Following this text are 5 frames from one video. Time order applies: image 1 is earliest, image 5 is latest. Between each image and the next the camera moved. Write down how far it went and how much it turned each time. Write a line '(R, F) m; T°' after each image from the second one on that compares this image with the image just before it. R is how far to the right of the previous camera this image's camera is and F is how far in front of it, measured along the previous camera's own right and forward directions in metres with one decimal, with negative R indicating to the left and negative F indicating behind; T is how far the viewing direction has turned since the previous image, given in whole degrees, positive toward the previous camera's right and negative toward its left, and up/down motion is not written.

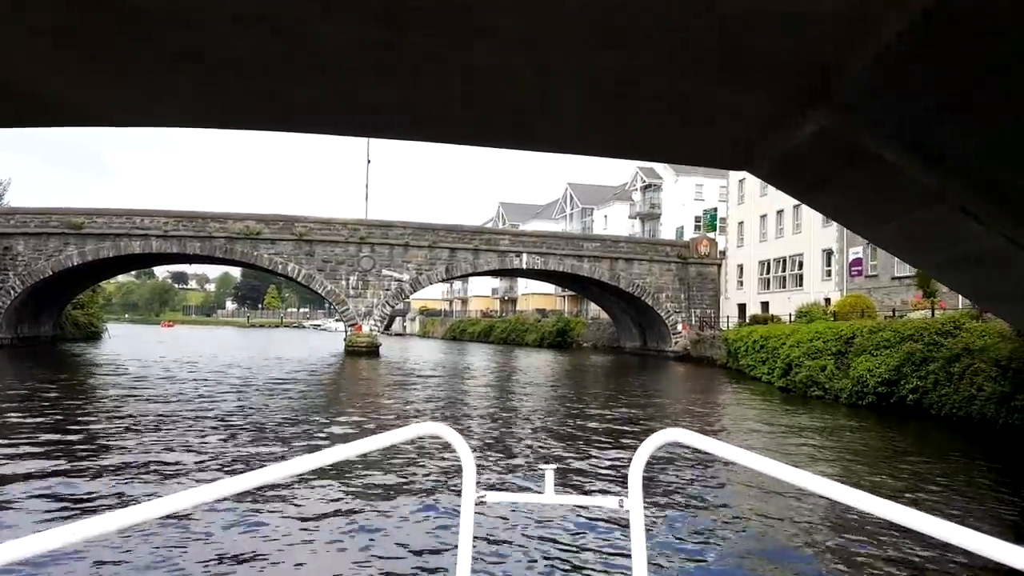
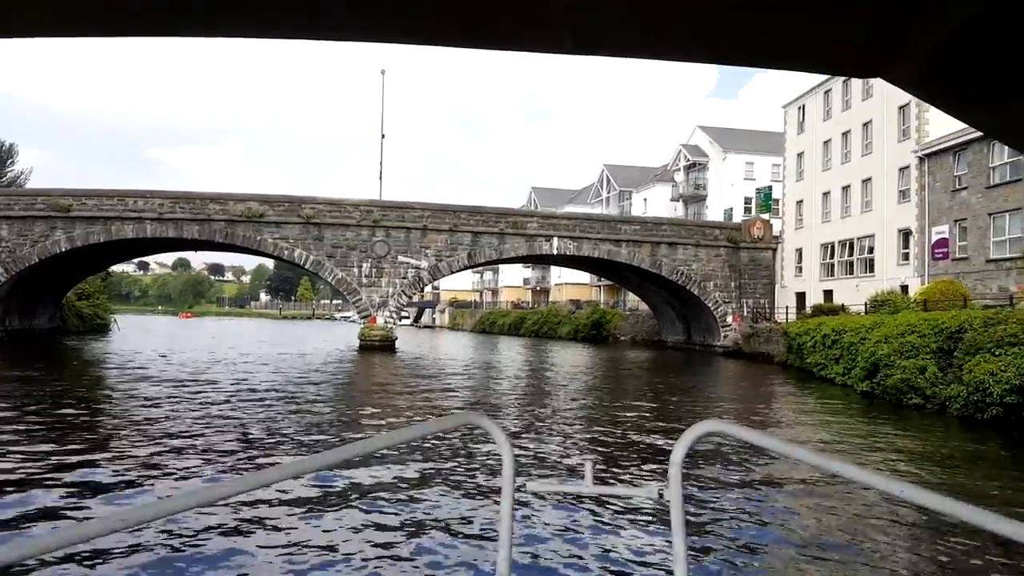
(+0.3, +2.8) m; -3°
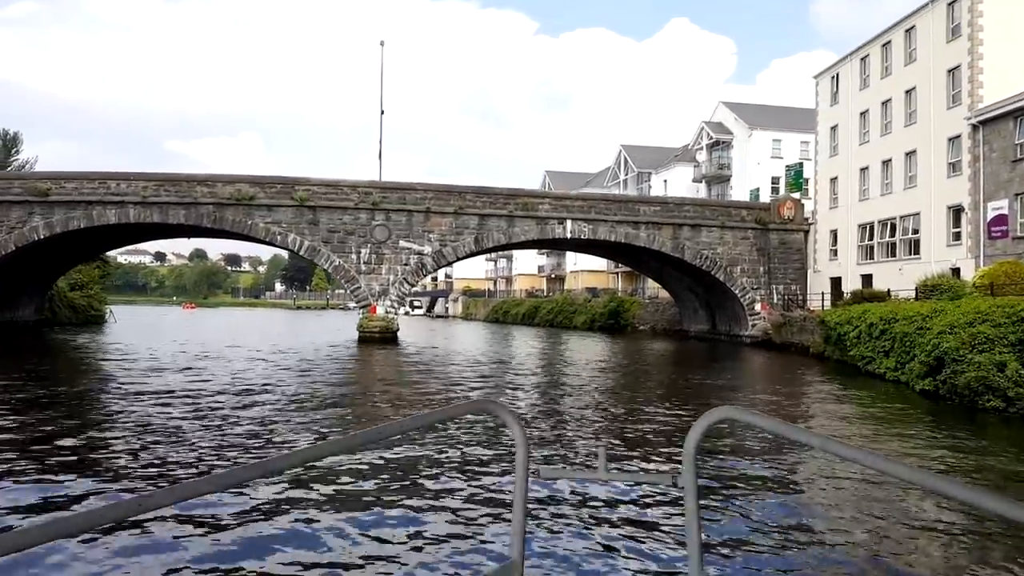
(+0.2, +1.9) m; -1°
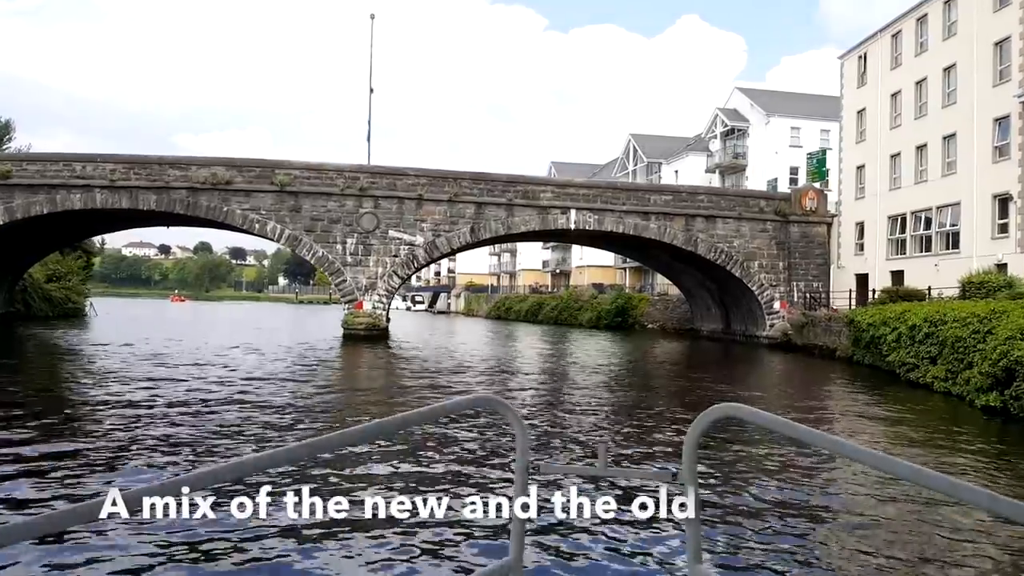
(+0.3, +1.8) m; -1°
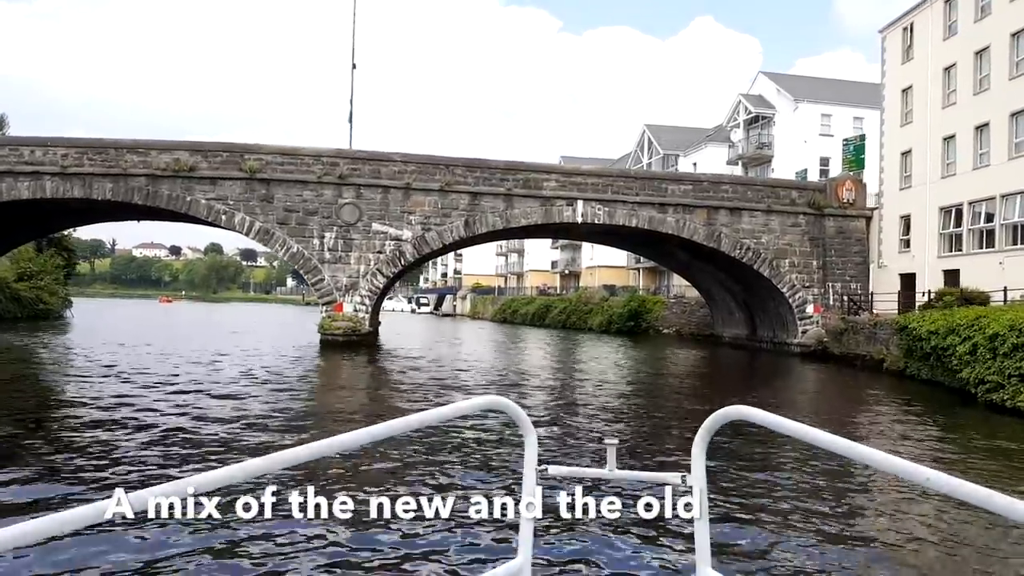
(+0.4, +2.5) m; -1°
